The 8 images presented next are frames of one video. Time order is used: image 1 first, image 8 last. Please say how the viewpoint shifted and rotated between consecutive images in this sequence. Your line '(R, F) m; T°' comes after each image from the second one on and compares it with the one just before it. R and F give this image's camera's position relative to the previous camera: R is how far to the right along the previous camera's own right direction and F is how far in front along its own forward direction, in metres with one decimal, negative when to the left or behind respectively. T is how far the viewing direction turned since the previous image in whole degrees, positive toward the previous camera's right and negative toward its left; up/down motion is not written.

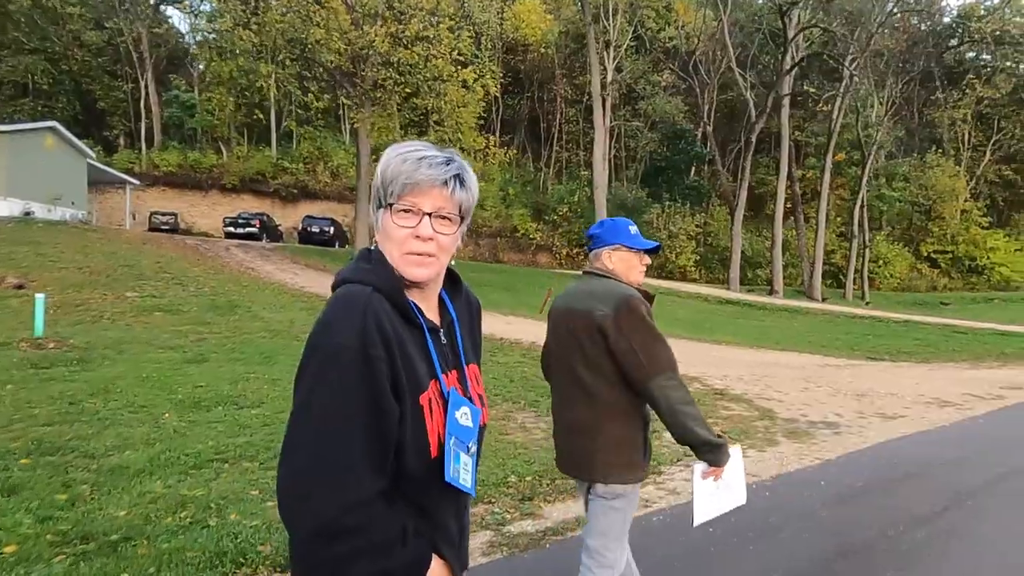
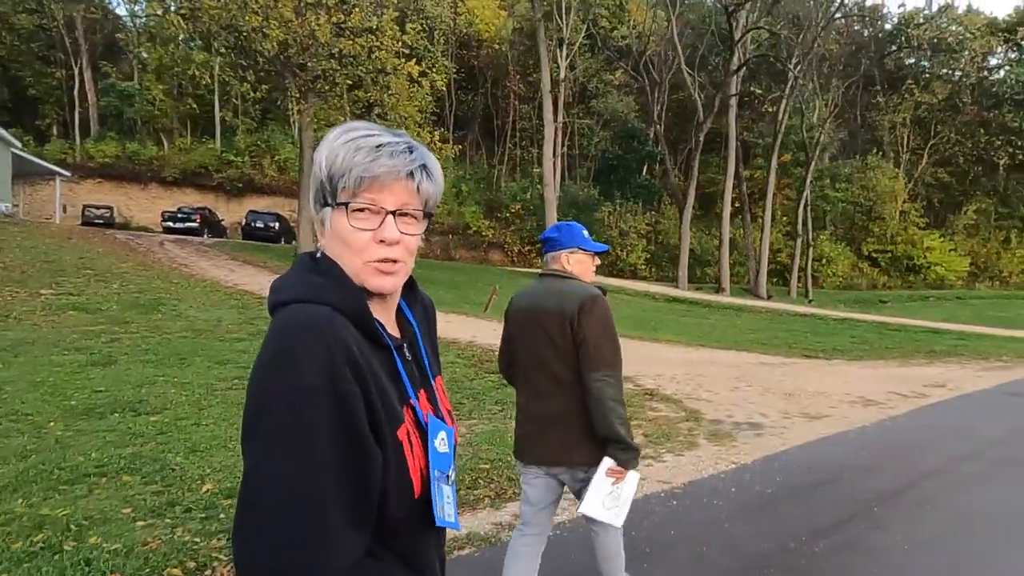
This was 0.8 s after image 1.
(+0.4, +0.3) m; +4°
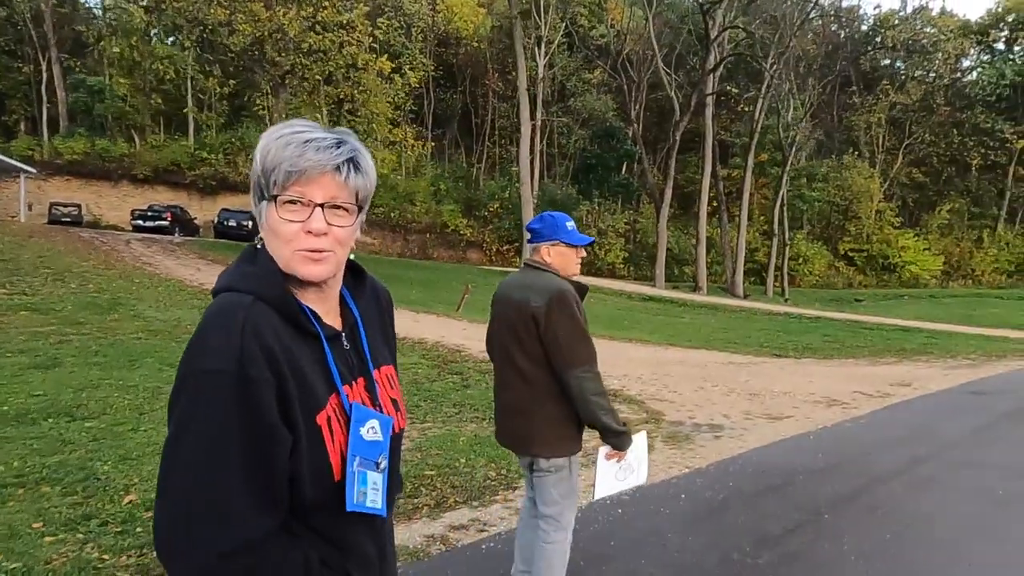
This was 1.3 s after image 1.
(+0.3, +0.2) m; +1°
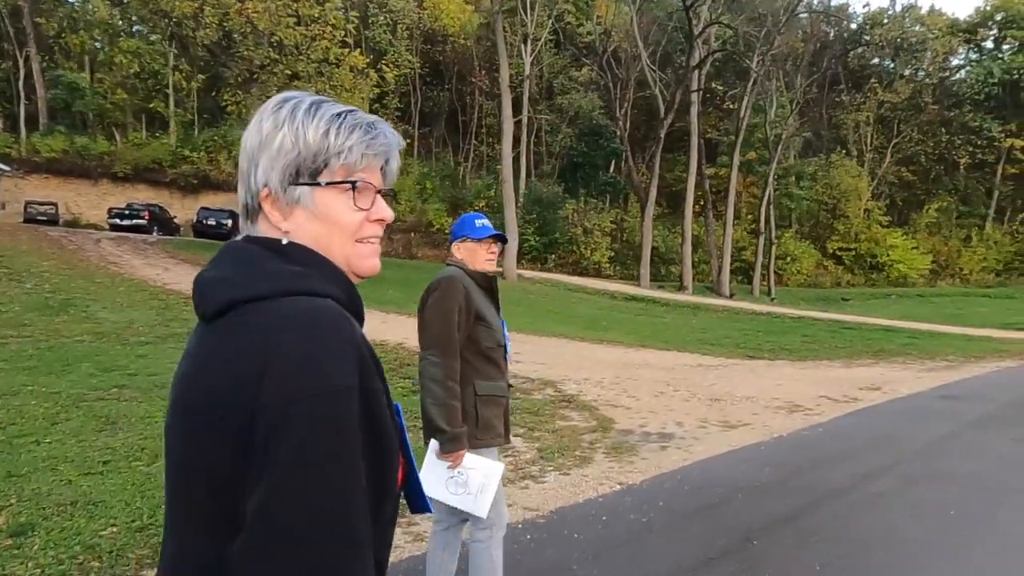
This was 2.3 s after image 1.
(+0.6, +0.4) m; 0°
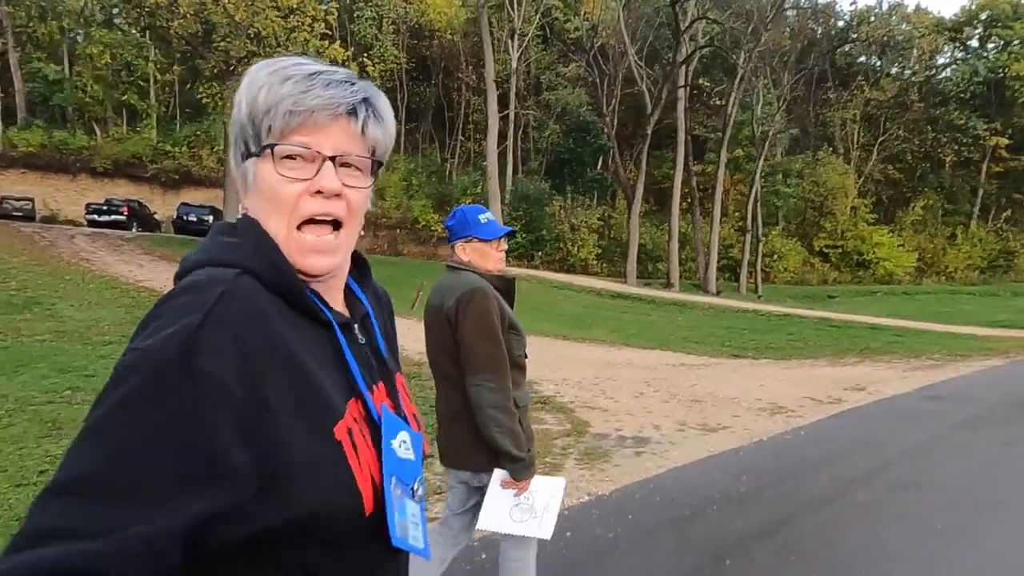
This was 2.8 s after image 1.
(+0.2, +0.3) m; +1°
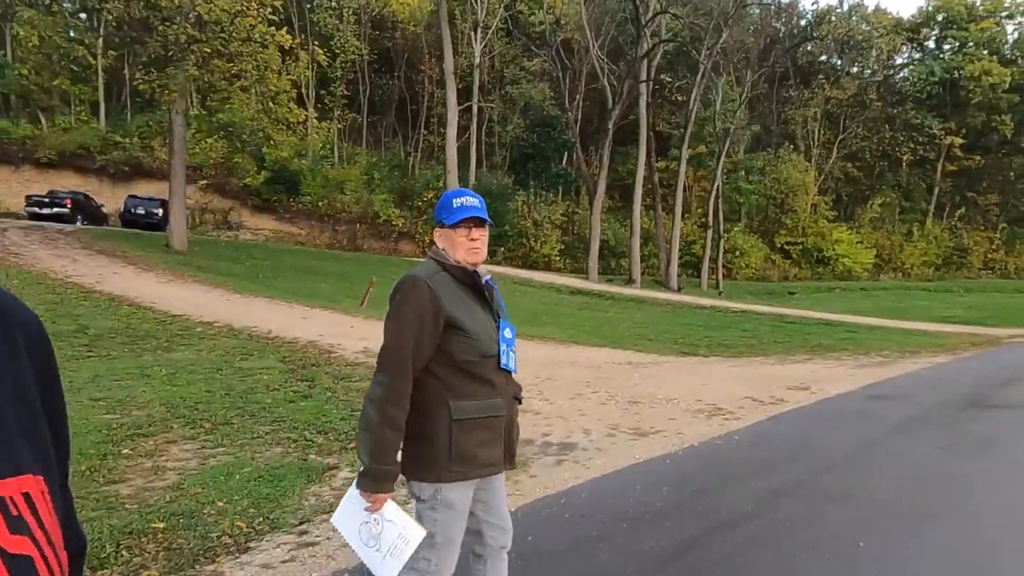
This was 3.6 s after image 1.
(+0.5, +0.4) m; +3°
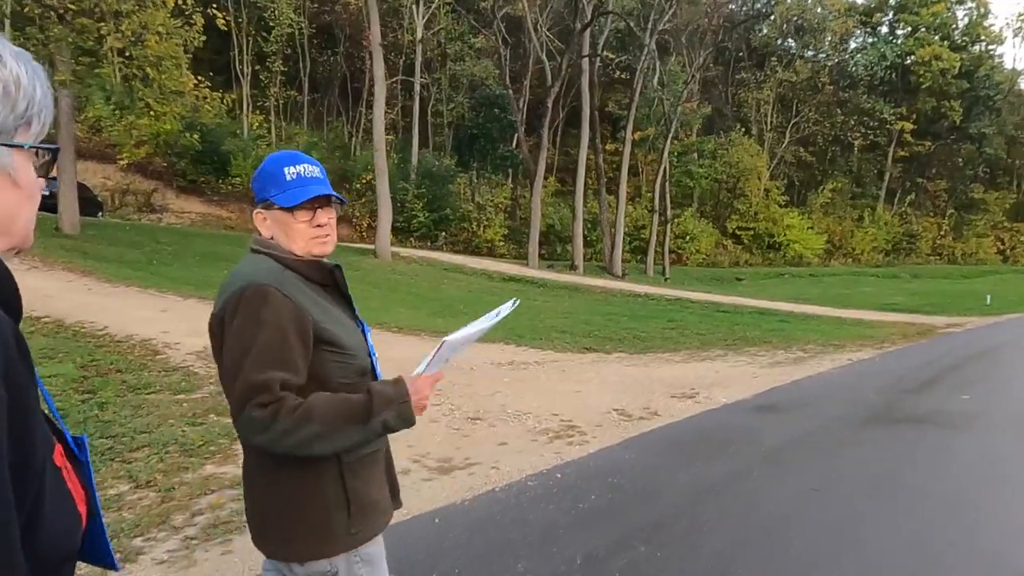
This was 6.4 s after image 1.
(+1.5, +1.5) m; +3°
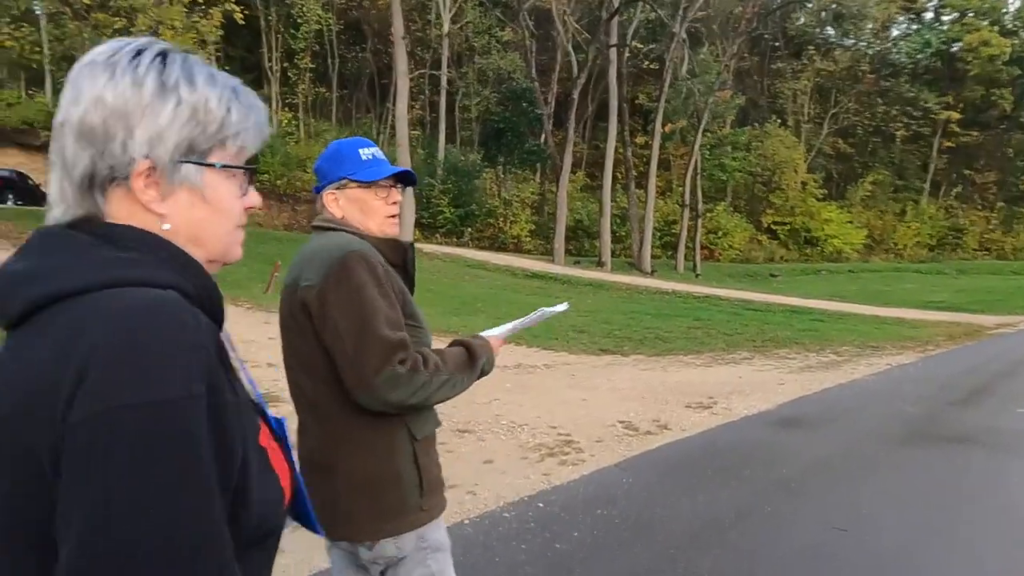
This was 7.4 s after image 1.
(+0.4, +0.6) m; -3°
